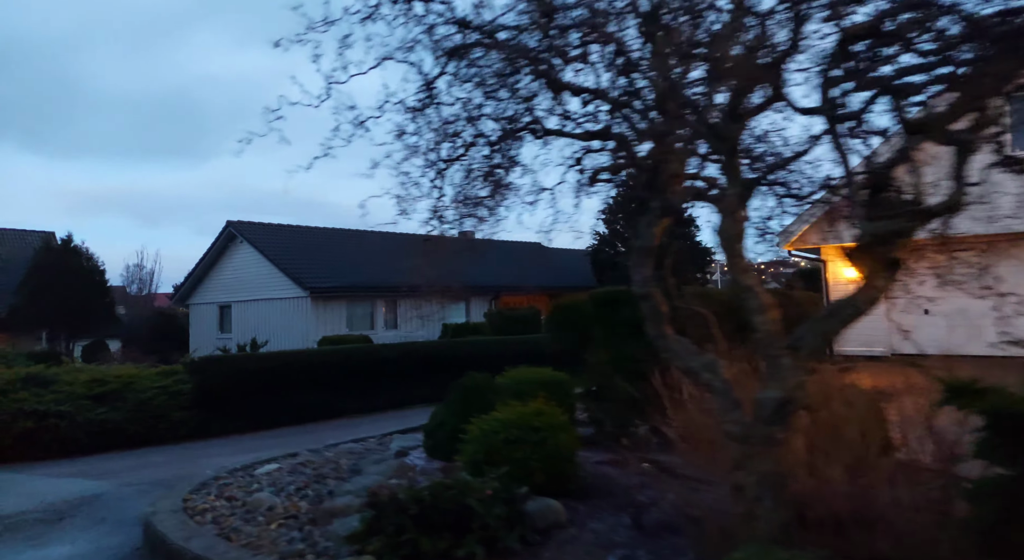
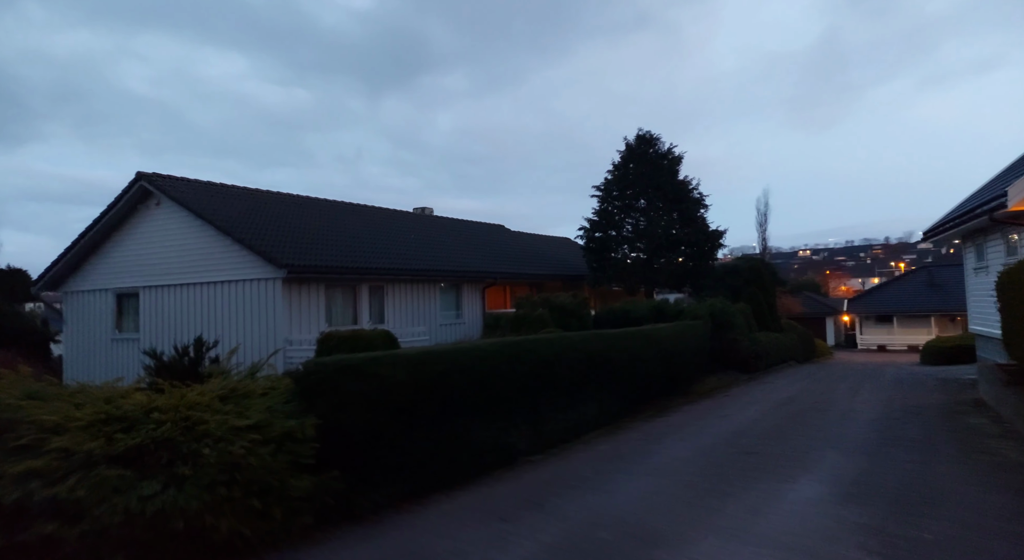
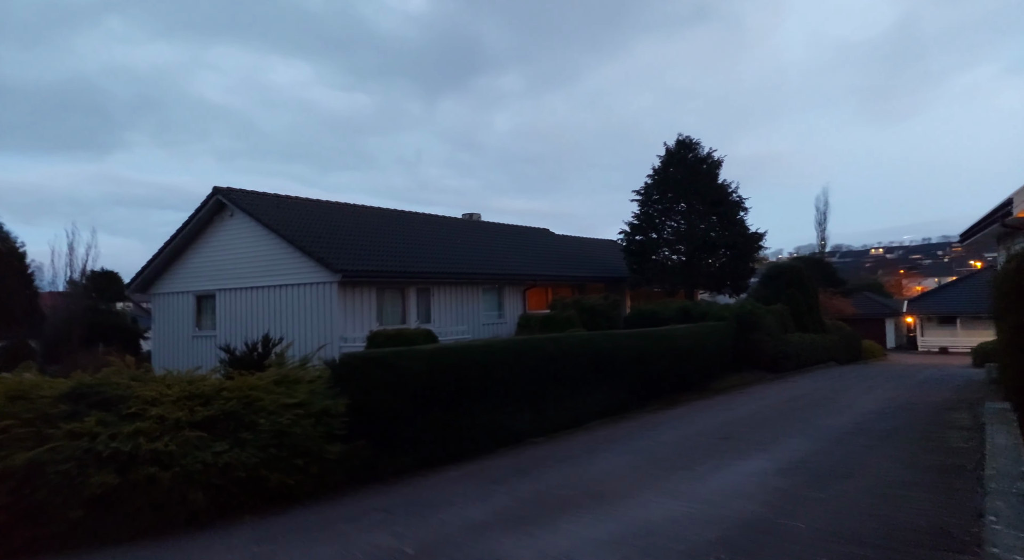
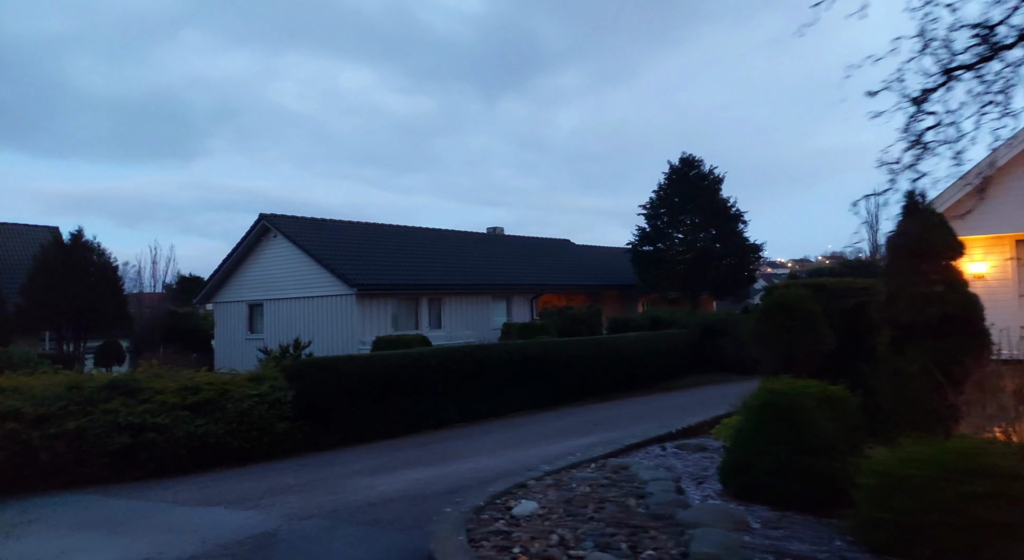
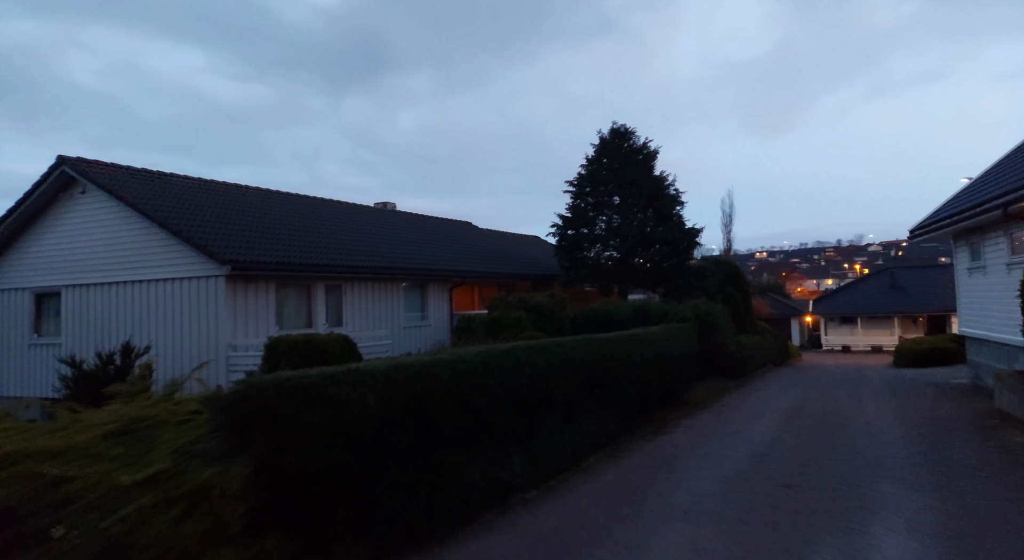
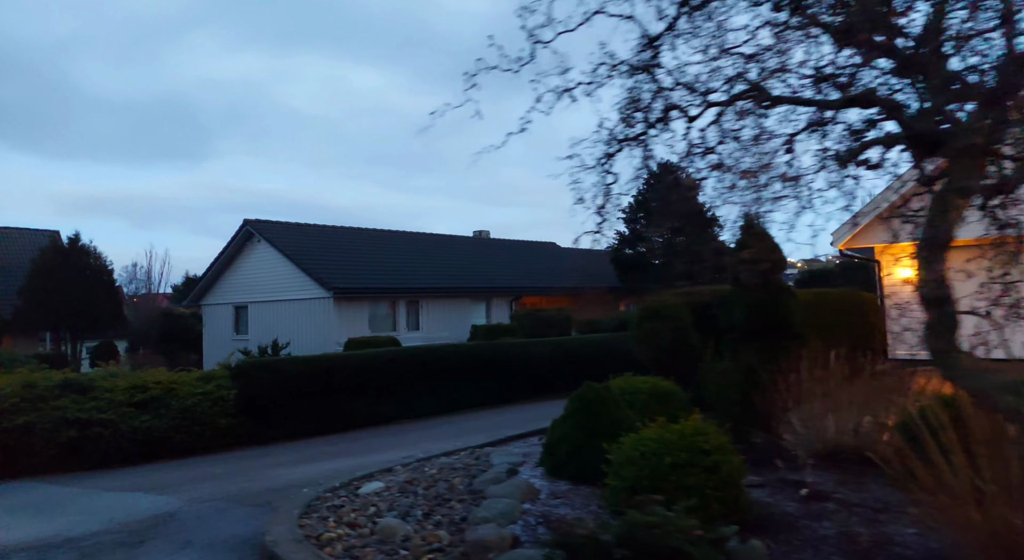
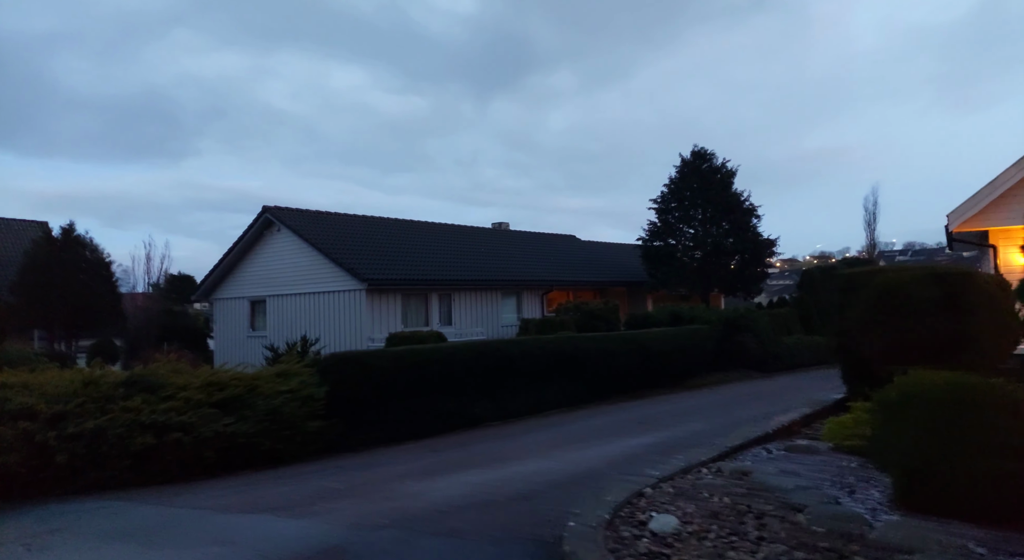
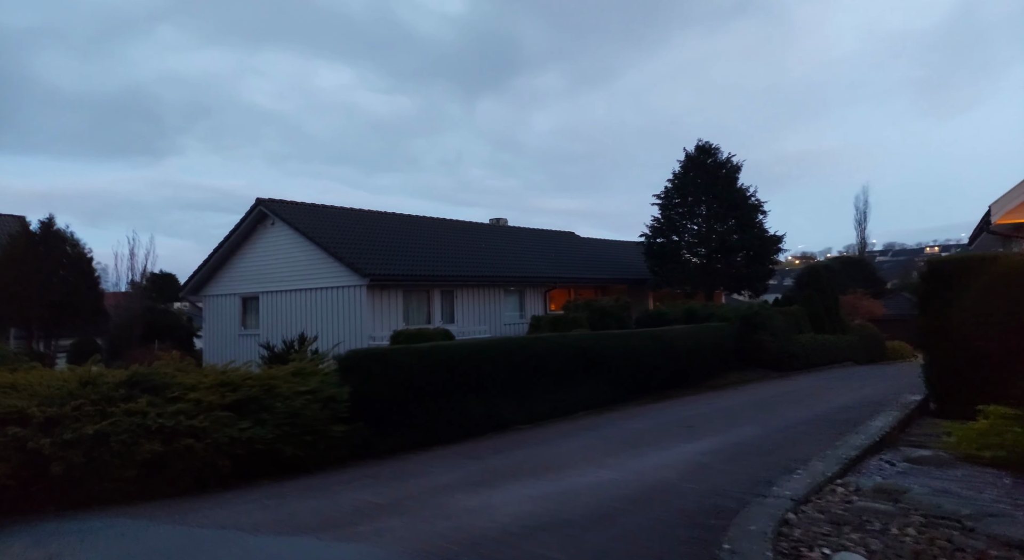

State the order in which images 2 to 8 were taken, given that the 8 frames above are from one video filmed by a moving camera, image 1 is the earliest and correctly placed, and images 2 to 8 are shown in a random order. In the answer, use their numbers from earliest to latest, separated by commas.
6, 4, 7, 8, 3, 2, 5
